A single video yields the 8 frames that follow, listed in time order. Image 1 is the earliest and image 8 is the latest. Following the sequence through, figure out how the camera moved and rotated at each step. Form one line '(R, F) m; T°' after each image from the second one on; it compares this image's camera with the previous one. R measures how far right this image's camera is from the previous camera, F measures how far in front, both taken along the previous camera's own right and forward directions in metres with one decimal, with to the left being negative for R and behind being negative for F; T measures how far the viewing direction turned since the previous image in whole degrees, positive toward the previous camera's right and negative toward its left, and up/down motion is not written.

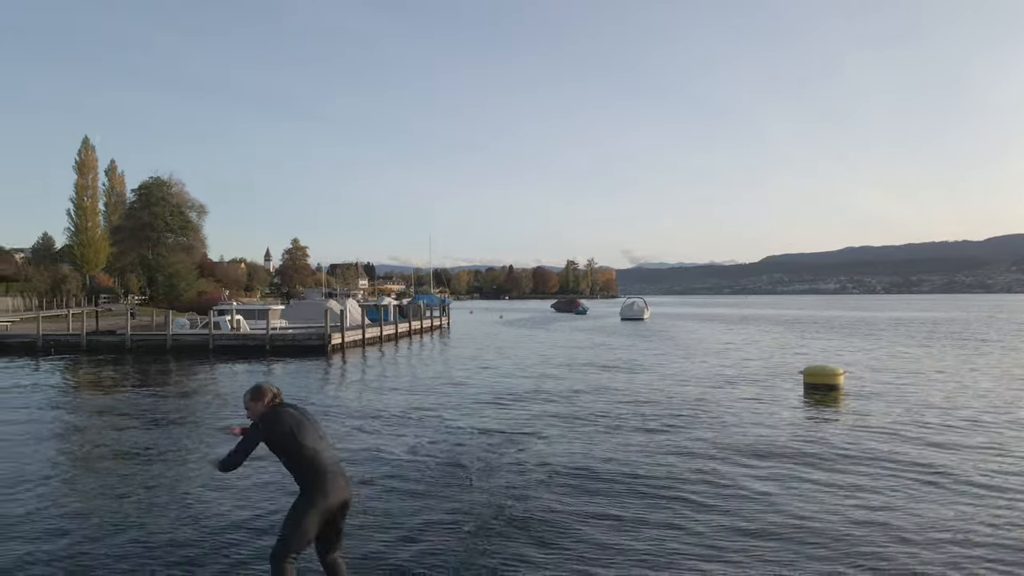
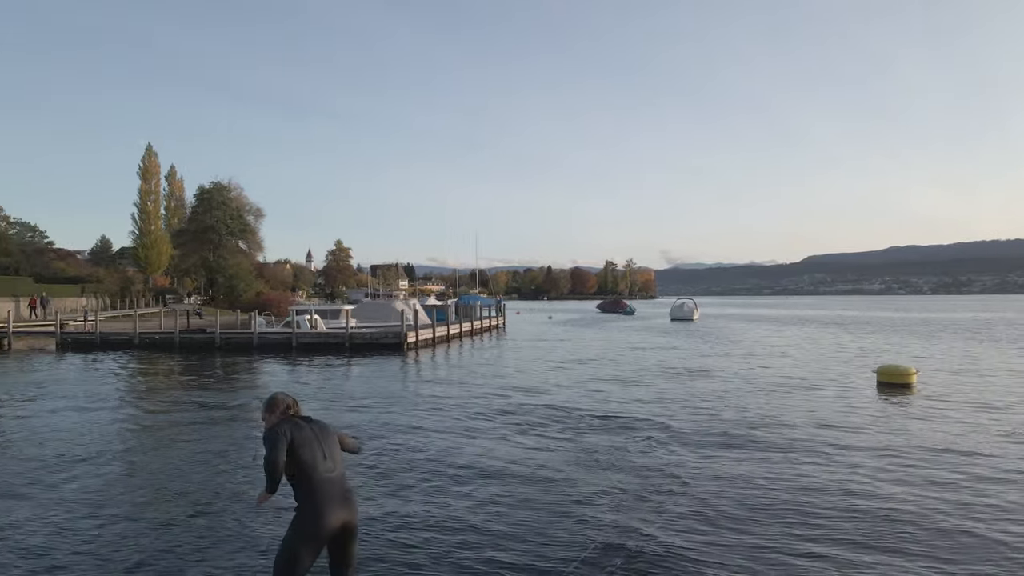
(-1.3, -1.3) m; -3°
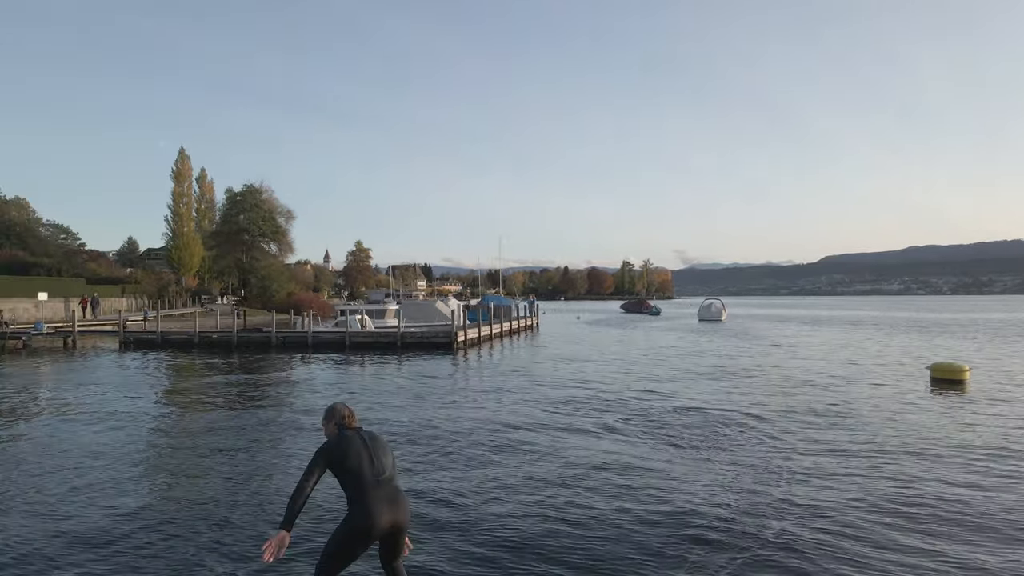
(-1.4, -1.0) m; -1°
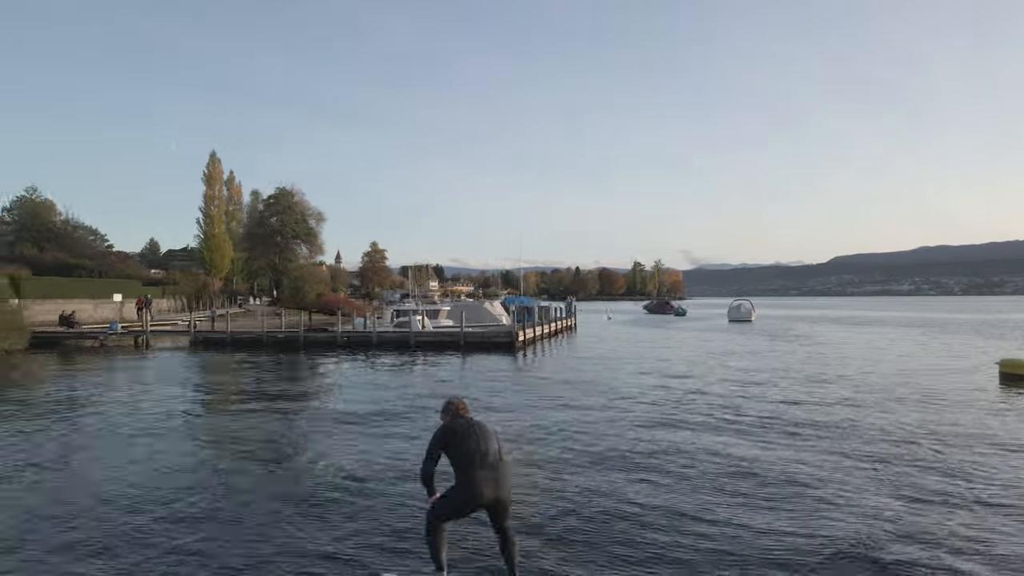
(-2.4, -1.2) m; -1°
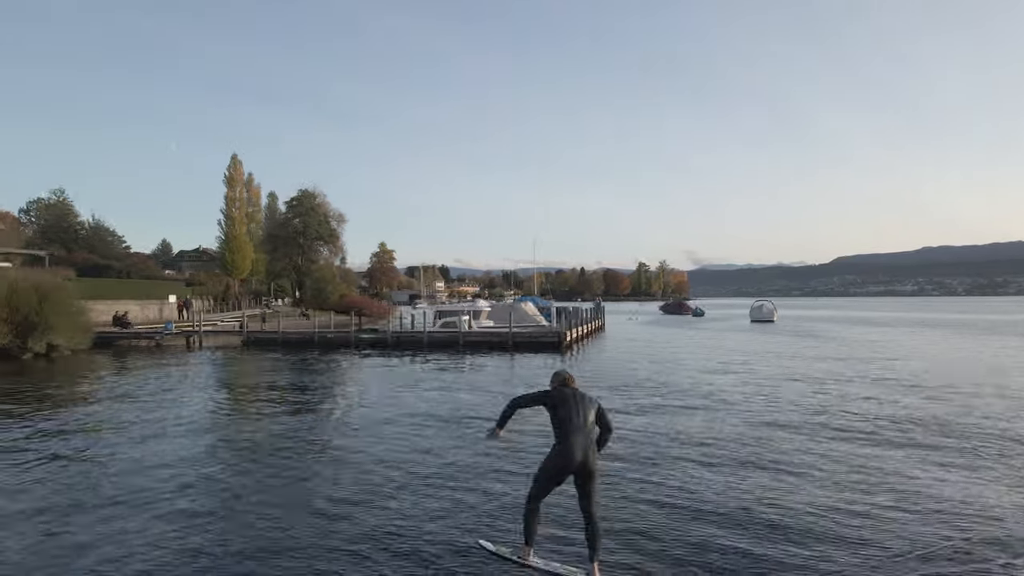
(-2.2, -0.9) m; 0°
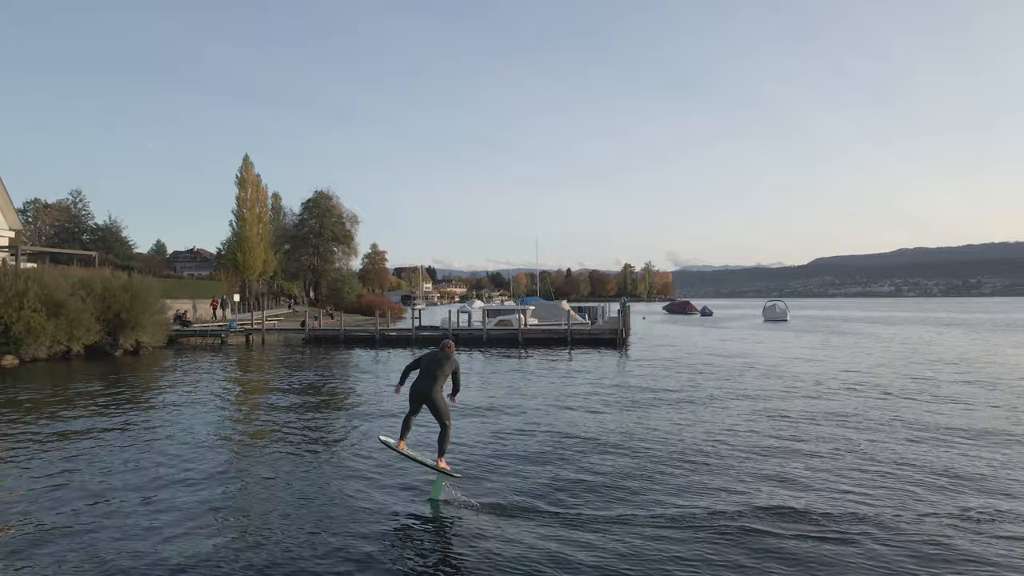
(-3.8, -1.5) m; +1°
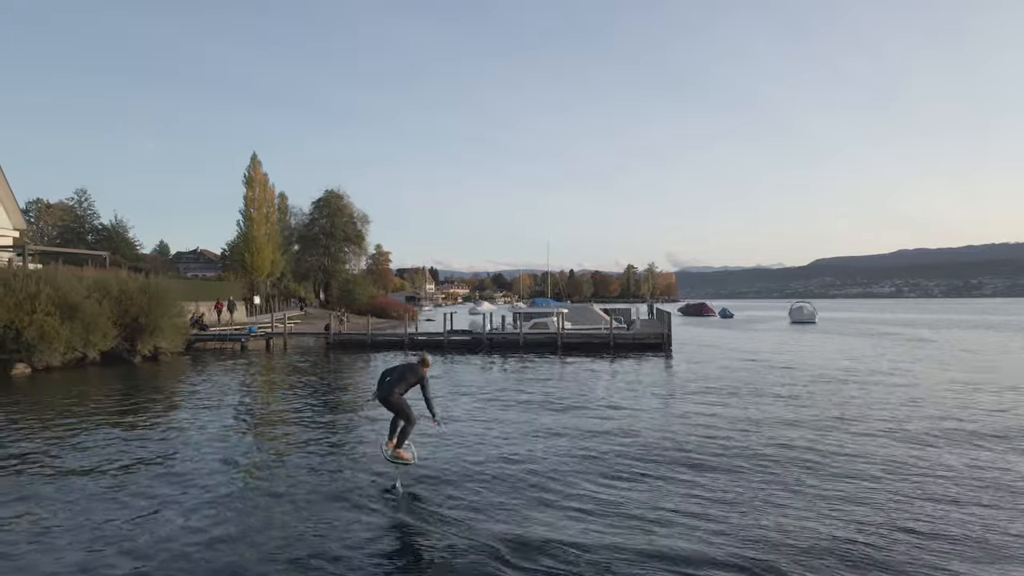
(-1.8, +2.1) m; 0°
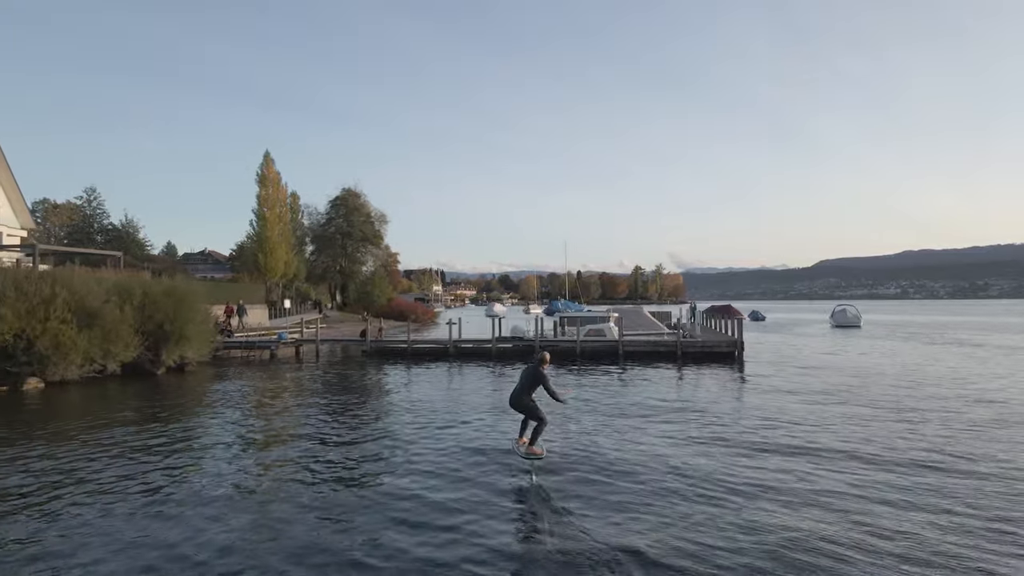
(-2.3, +3.1) m; 0°
